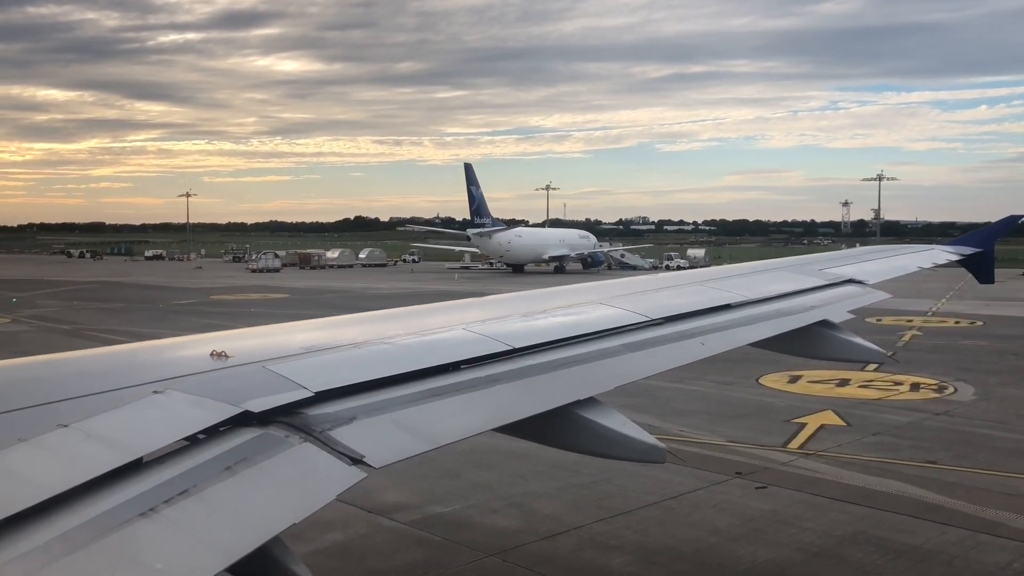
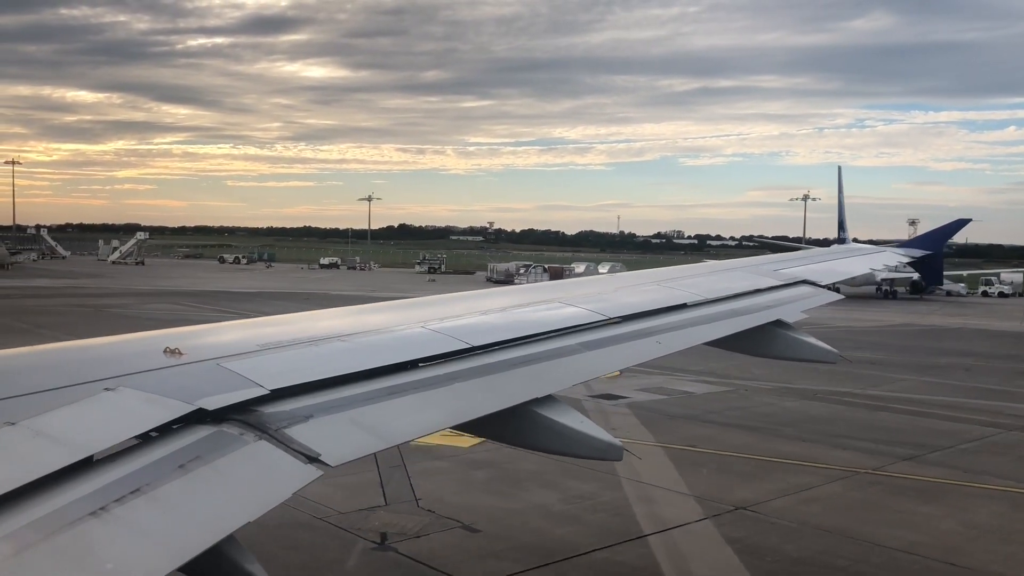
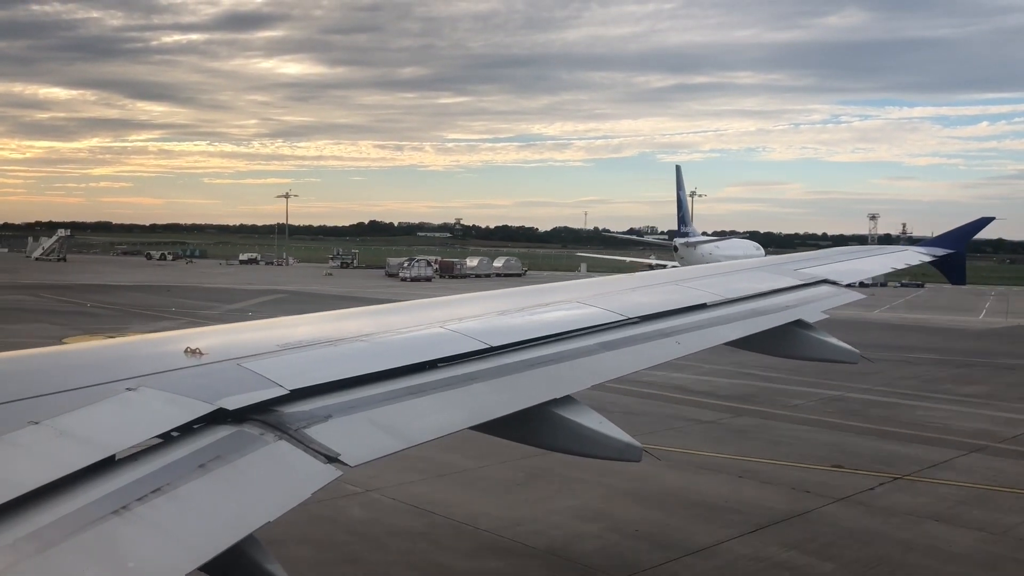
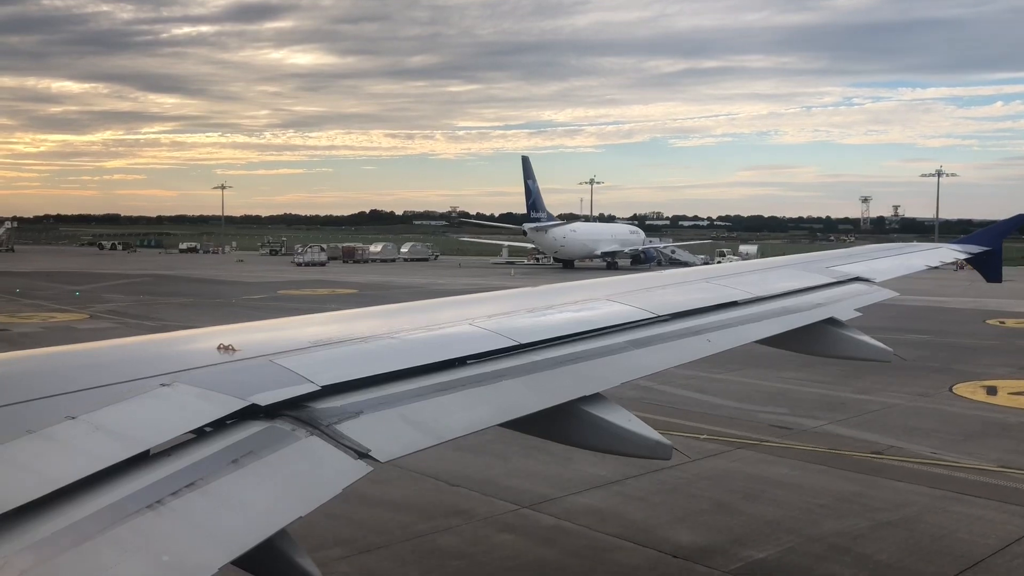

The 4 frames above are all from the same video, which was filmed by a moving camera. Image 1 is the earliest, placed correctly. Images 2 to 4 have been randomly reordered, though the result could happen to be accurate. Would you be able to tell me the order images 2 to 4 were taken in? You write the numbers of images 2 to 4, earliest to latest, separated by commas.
4, 3, 2
